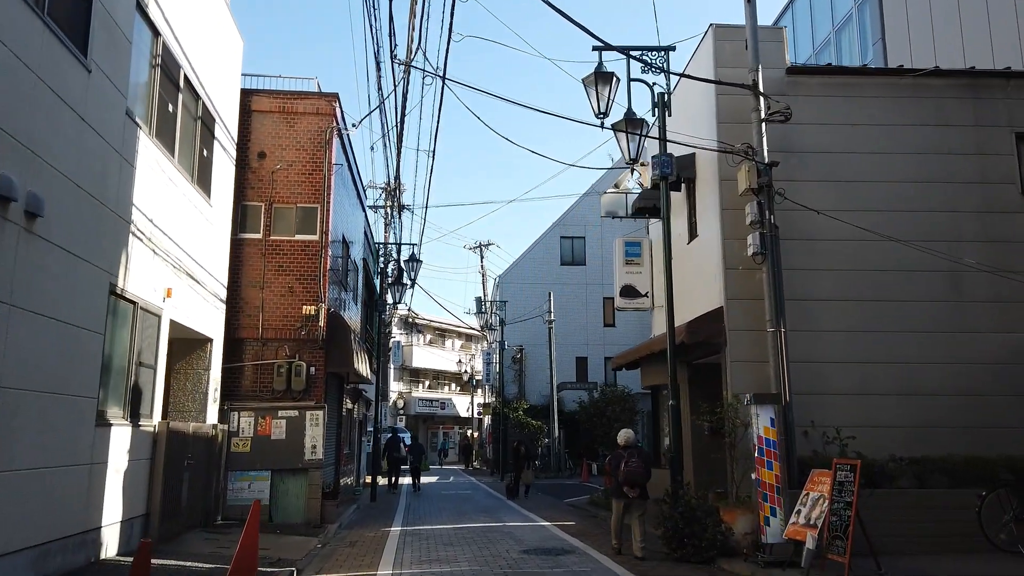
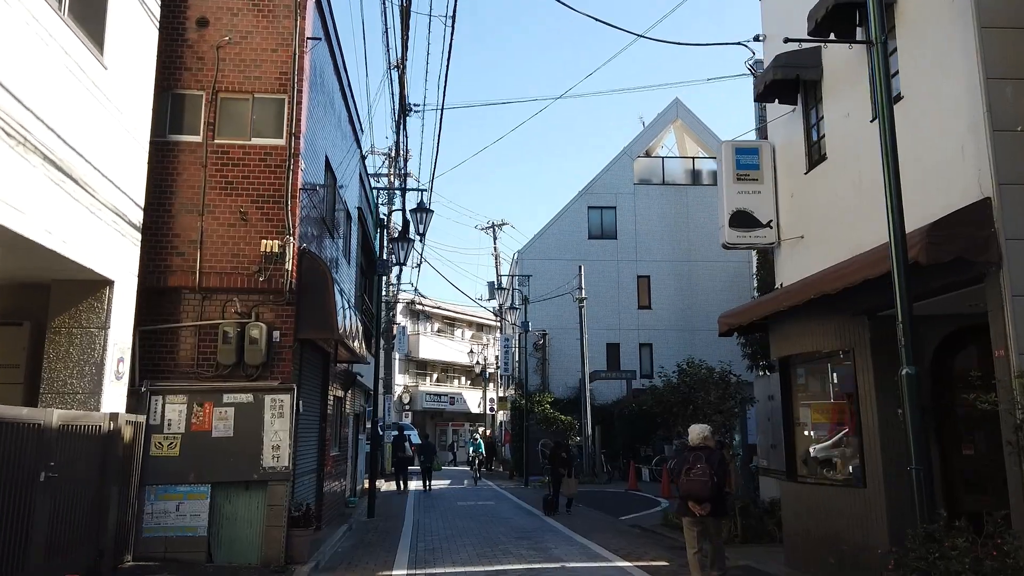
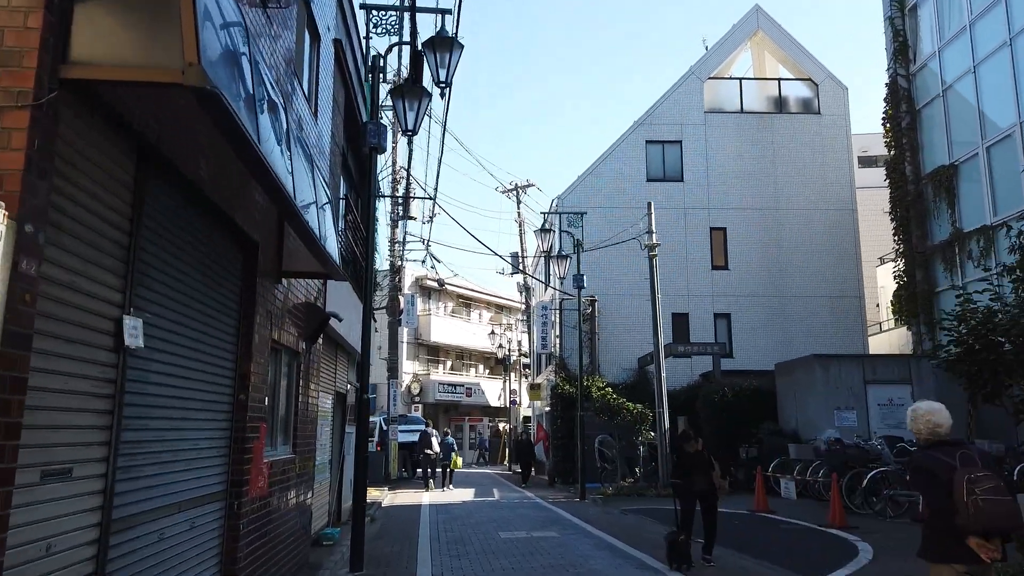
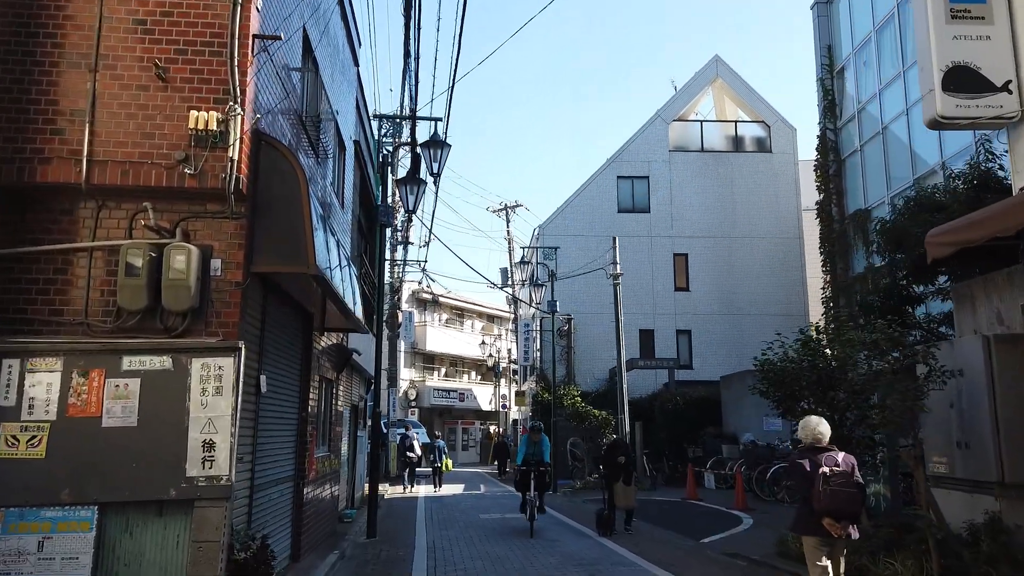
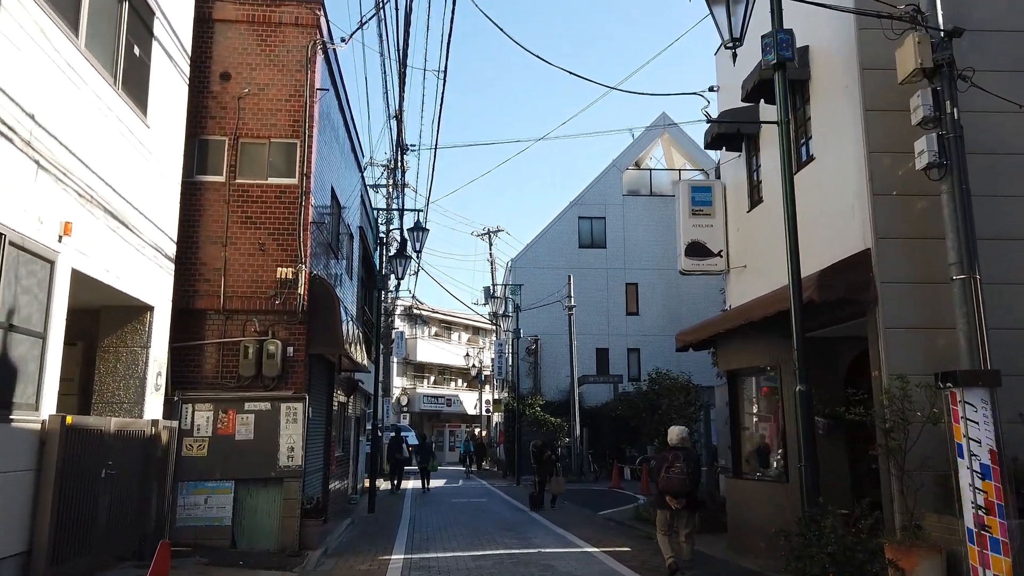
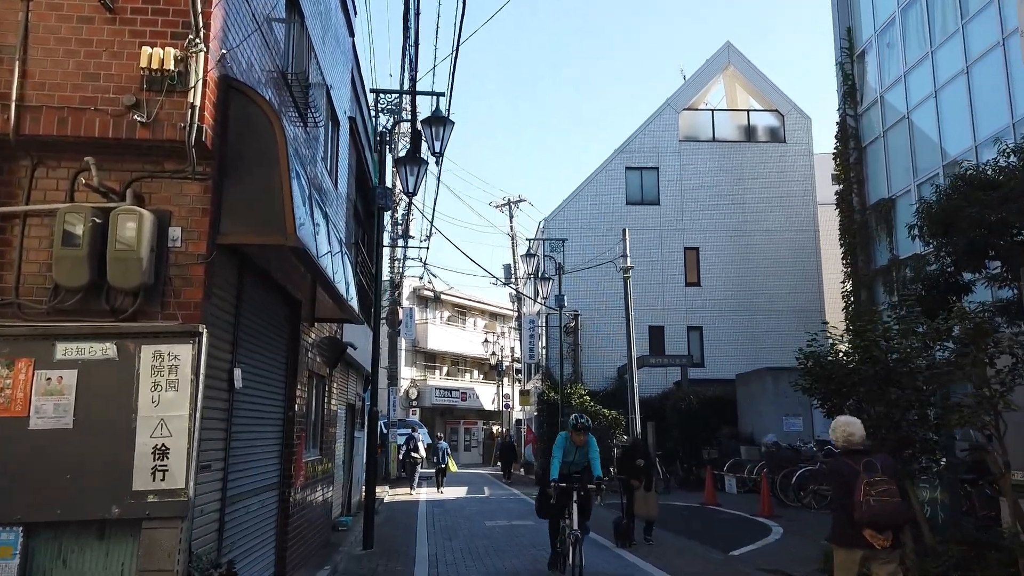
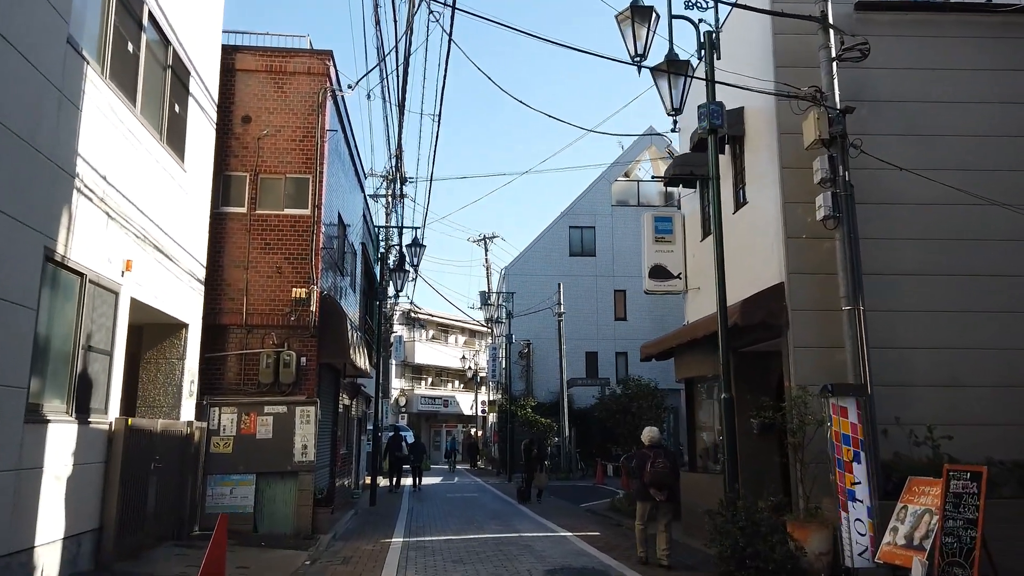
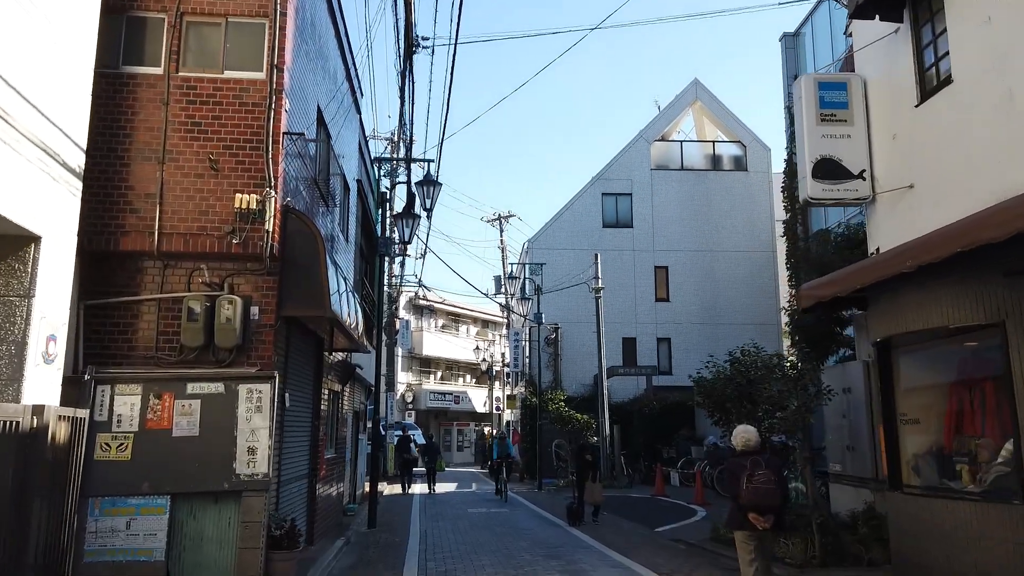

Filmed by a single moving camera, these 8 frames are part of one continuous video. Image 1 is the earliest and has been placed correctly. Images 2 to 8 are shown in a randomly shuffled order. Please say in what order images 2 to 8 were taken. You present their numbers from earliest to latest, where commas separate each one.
7, 5, 2, 8, 4, 6, 3
